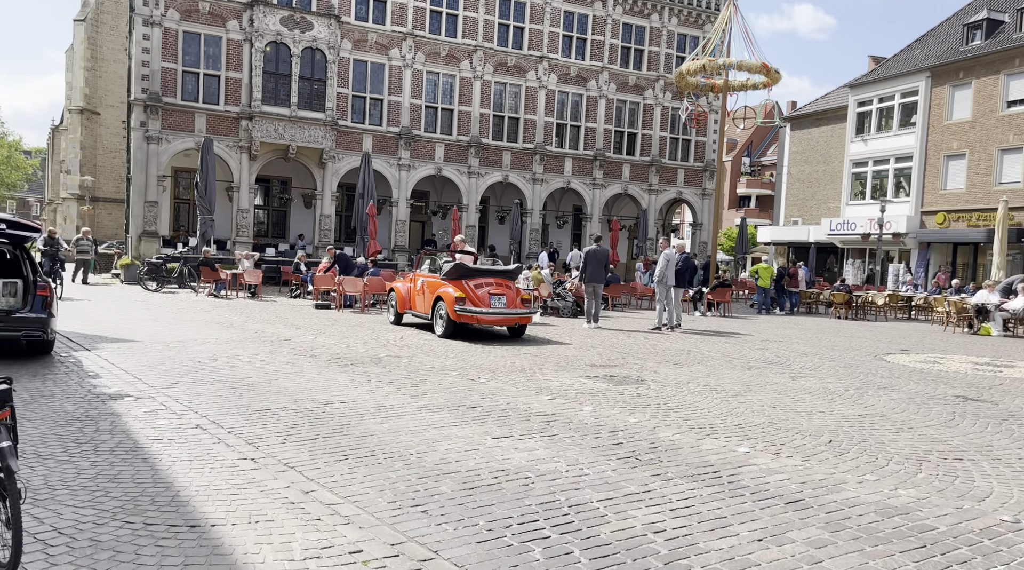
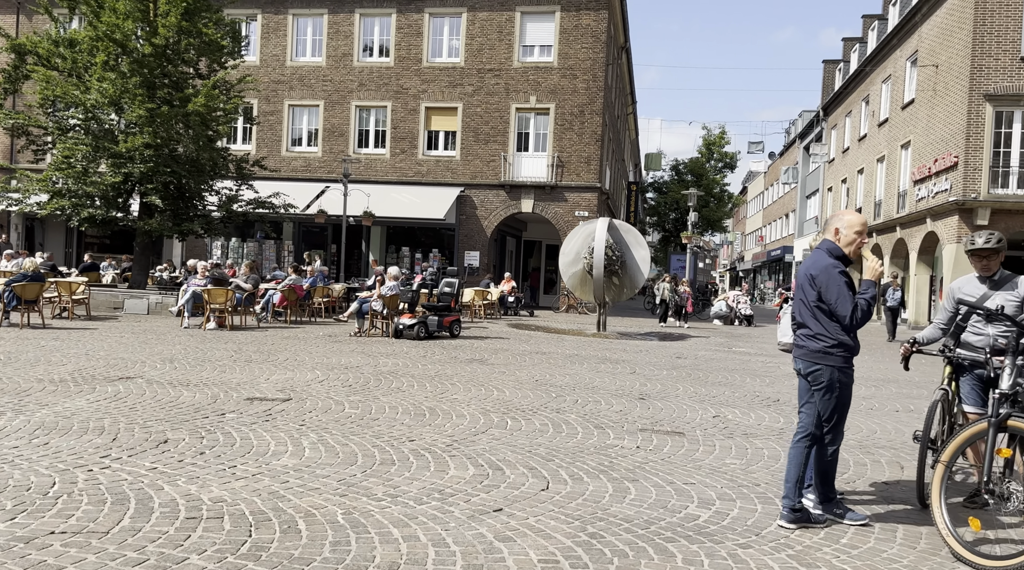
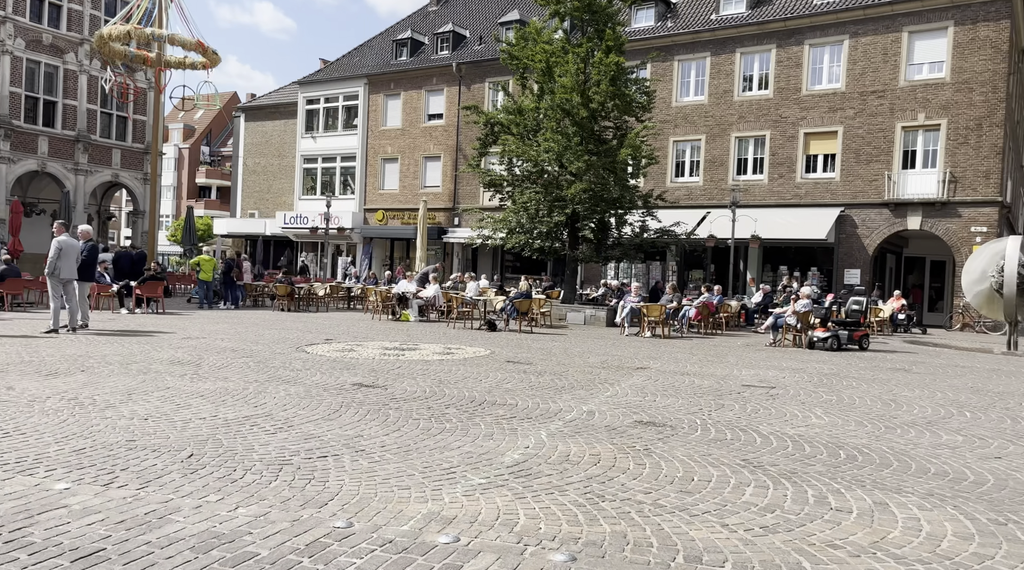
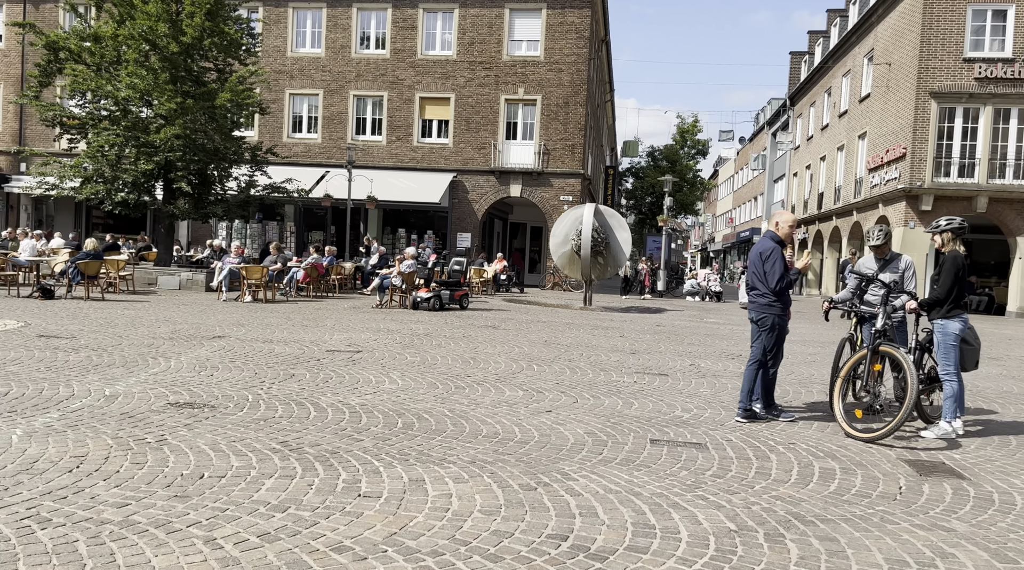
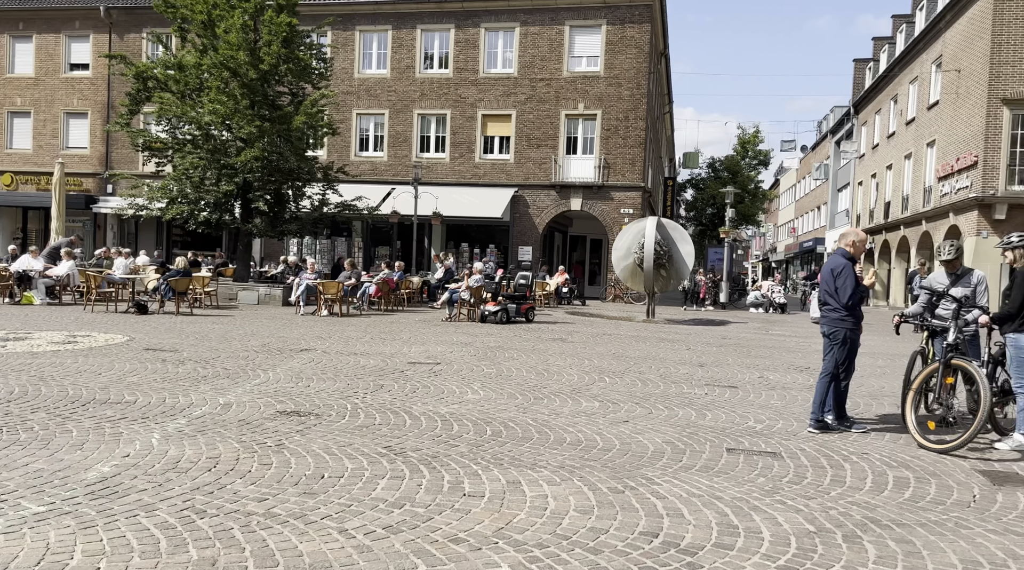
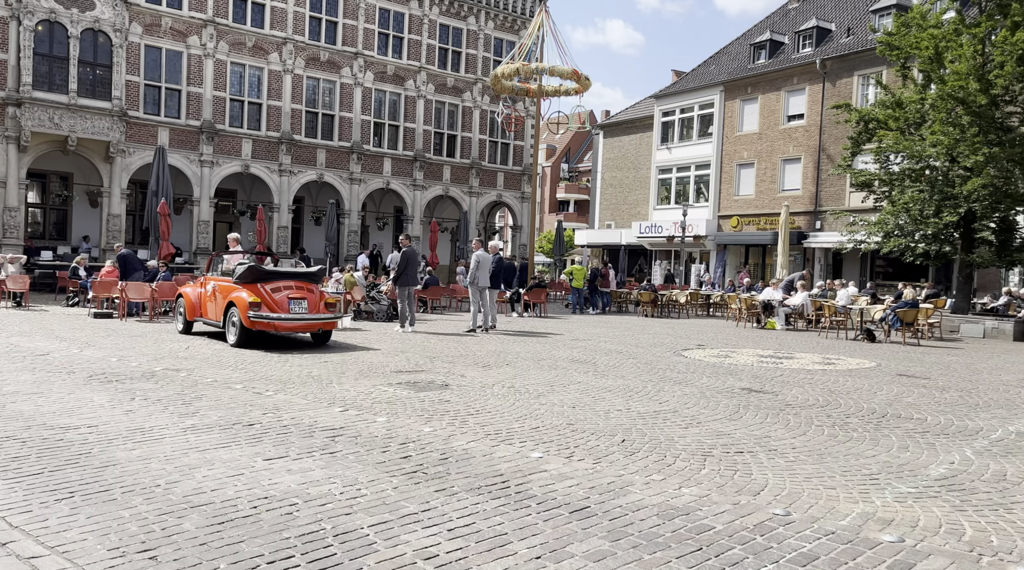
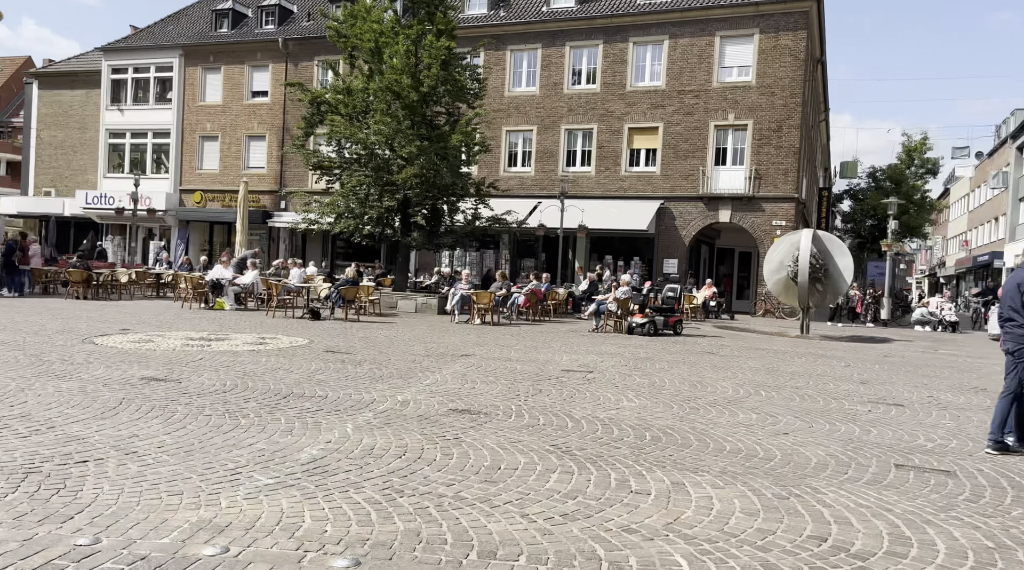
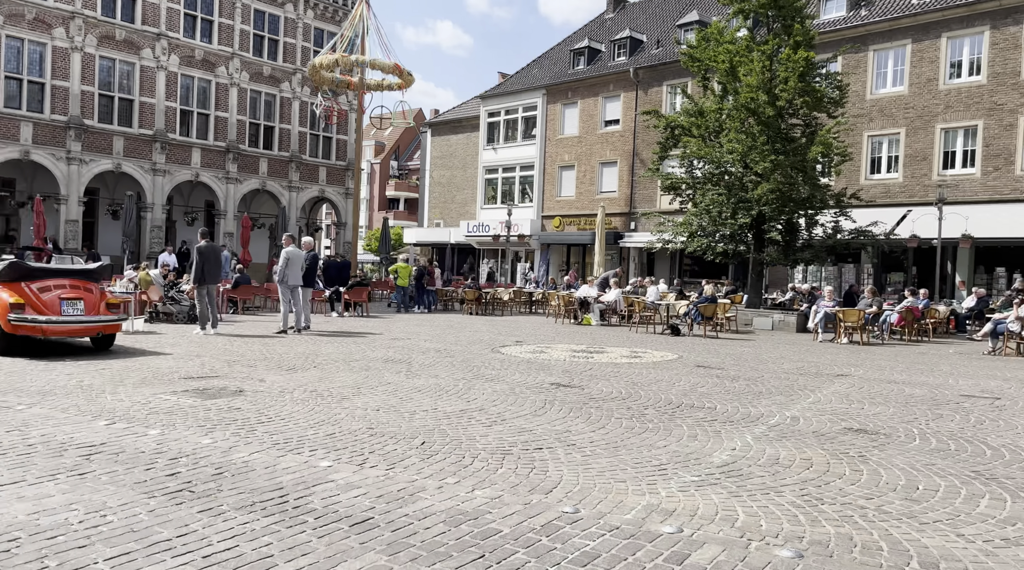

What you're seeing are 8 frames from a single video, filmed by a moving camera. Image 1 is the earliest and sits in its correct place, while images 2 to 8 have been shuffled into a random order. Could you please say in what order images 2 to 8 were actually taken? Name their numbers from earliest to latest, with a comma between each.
6, 8, 3, 7, 5, 4, 2
